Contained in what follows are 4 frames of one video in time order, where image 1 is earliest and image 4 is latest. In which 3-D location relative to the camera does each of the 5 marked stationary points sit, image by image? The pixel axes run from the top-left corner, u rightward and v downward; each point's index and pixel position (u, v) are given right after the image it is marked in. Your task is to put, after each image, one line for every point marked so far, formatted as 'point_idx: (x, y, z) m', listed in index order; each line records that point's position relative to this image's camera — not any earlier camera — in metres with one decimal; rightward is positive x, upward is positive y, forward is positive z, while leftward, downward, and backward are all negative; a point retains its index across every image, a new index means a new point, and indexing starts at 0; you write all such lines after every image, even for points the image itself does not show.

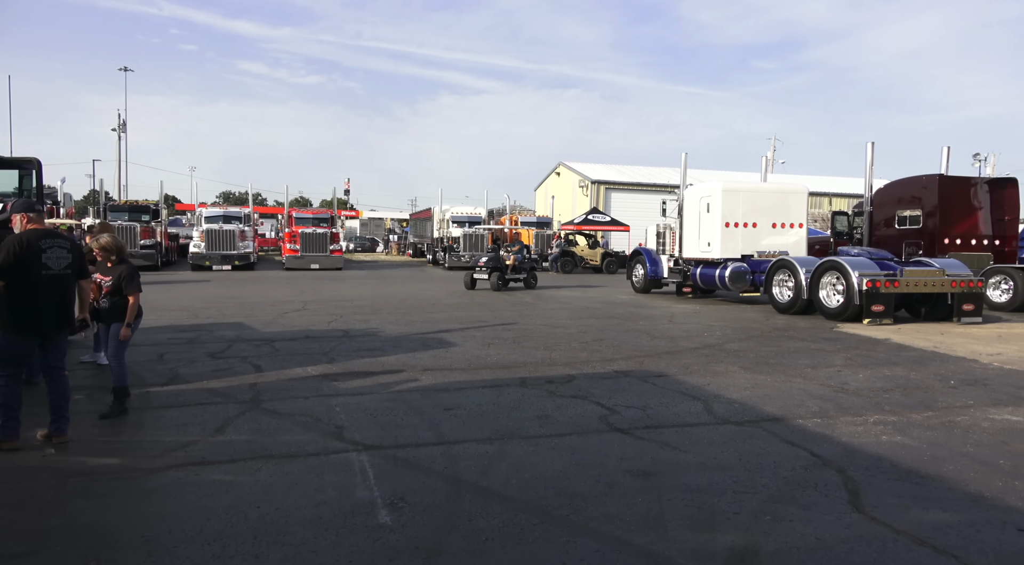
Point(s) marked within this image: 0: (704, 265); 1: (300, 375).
0: (+4.5, +0.4, +18.3) m
1: (-2.3, -0.9, +8.3) m
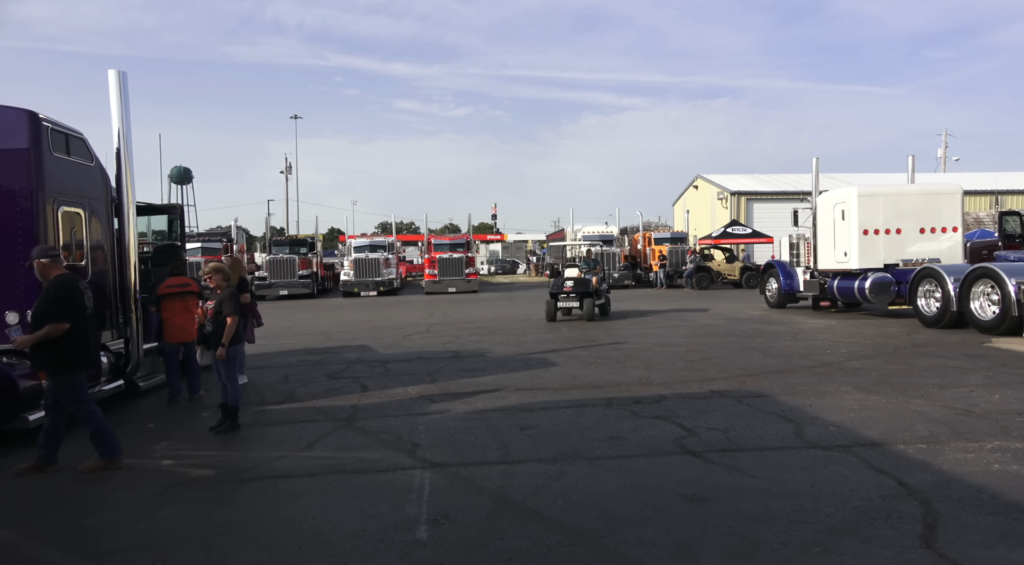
0: (+7.4, +0.1, +17.2) m
1: (-1.3, -1.2, +8.6) m
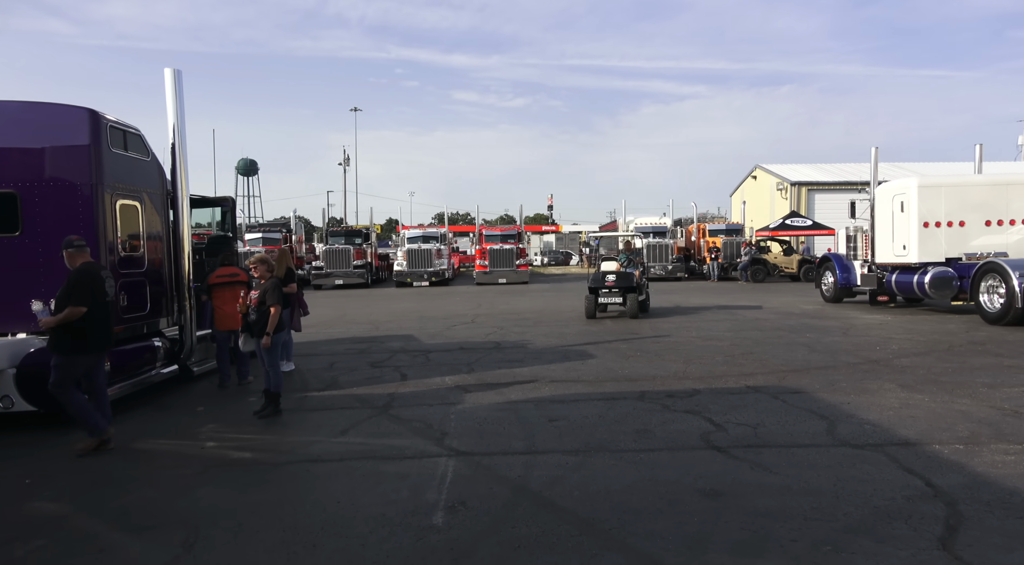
0: (+8.4, +0.2, +16.6) m
1: (-0.9, -1.1, +8.8) m
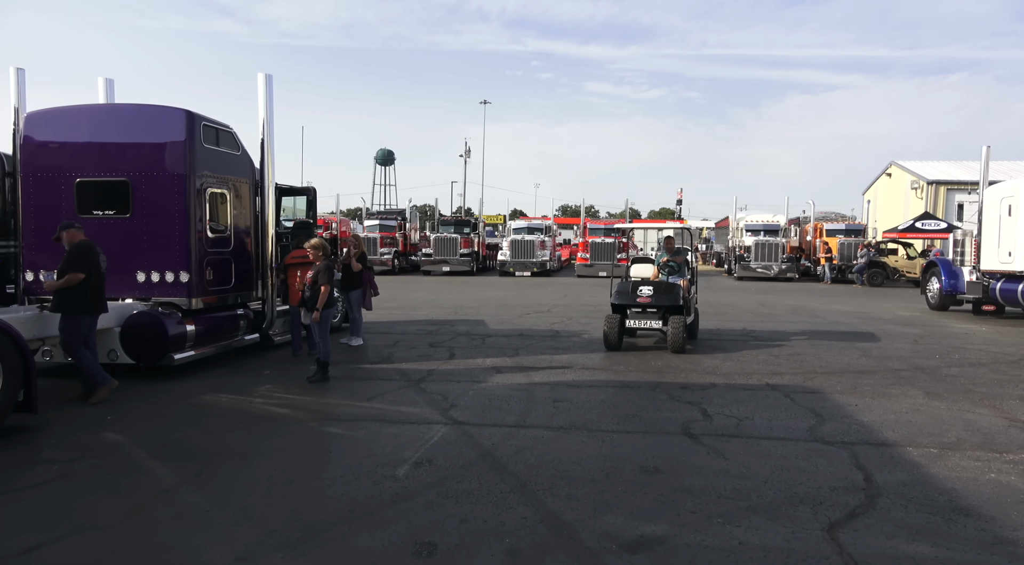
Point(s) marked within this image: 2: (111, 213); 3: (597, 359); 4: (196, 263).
0: (+10.1, 0.0, +15.7) m
1: (-0.4, -1.0, +9.5) m
2: (-4.6, +0.8, +8.8) m
3: (+1.0, -0.9, +9.5) m
4: (-3.6, +0.2, +8.9) m
